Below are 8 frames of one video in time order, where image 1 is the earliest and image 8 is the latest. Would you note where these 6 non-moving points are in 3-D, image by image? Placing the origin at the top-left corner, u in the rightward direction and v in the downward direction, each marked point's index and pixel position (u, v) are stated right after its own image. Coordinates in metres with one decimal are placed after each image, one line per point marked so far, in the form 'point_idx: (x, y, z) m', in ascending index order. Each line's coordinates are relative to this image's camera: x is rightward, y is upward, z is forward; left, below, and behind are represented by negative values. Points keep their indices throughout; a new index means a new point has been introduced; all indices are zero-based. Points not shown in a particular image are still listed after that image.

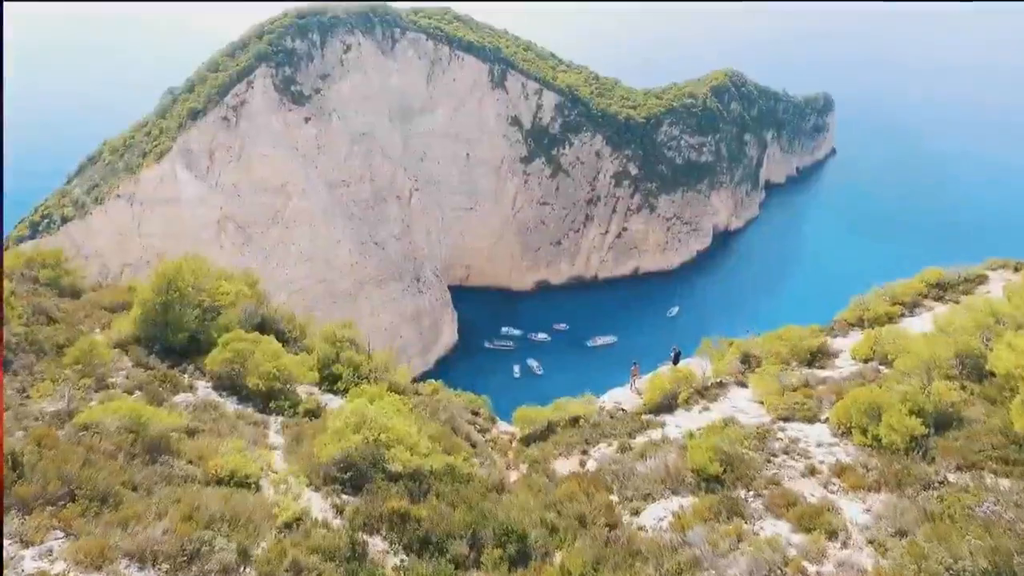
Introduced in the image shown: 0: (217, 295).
0: (-8.7, -0.3, +18.2) m
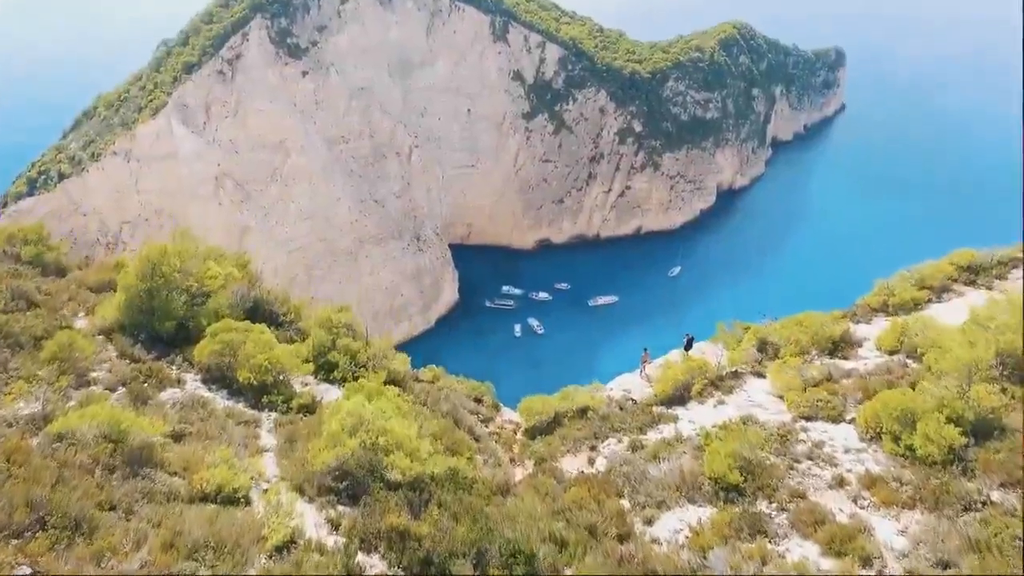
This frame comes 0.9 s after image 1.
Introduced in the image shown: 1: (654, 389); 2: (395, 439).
0: (-8.5, +0.2, +17.2) m
1: (+4.1, -2.9, +17.8) m
2: (-2.4, -3.1, +12.8) m
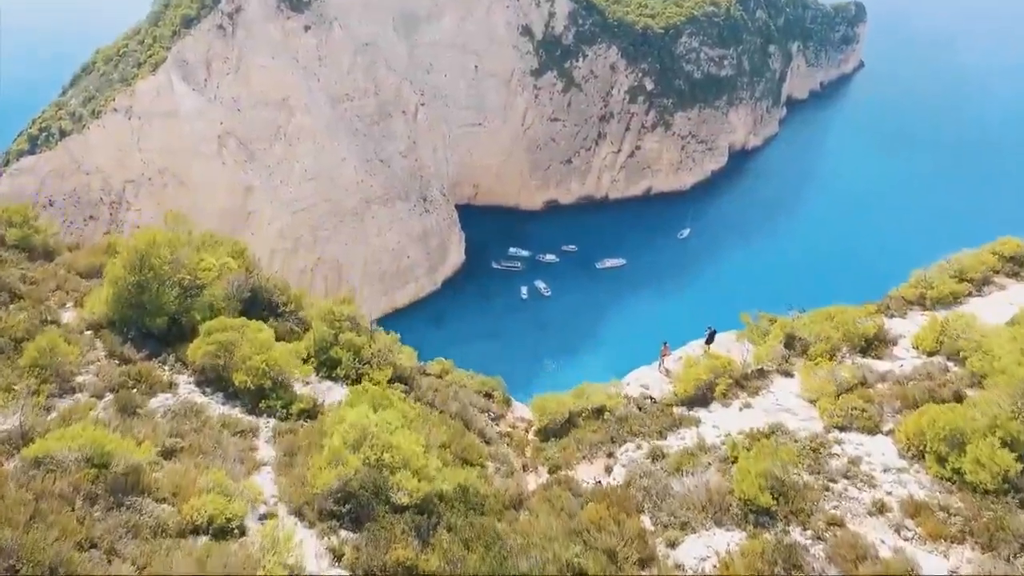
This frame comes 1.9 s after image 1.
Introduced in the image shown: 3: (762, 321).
0: (-8.2, +0.4, +16.1) m
1: (+4.5, -2.8, +16.8) m
2: (-2.1, -3.2, +11.9) m
3: (+7.8, -1.1, +19.2) m
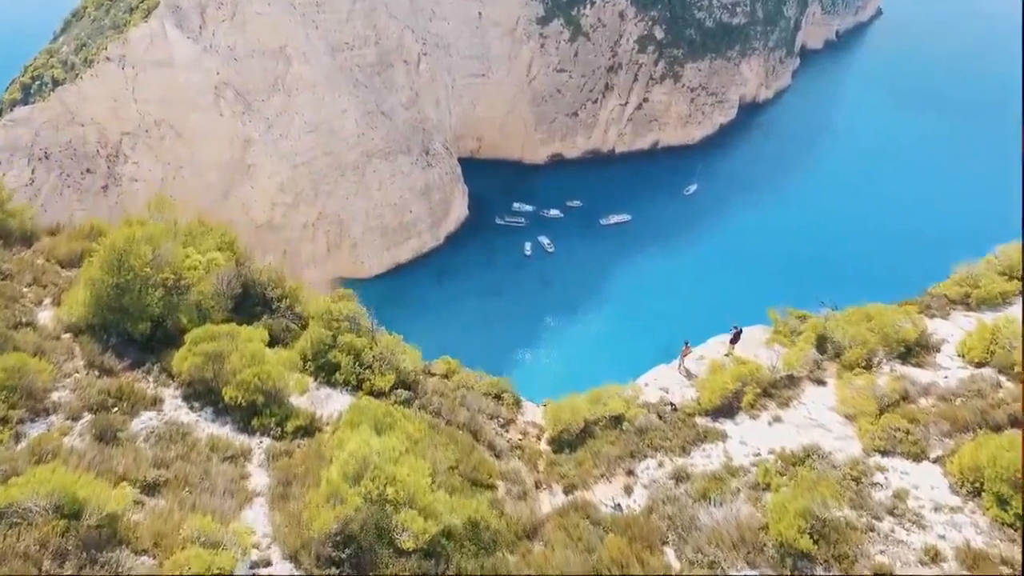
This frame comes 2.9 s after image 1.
0: (-7.8, +0.5, +14.8) m
1: (+4.8, -2.7, +15.7) m
2: (-1.9, -3.5, +10.9) m
3: (+8.1, -0.9, +17.9) m
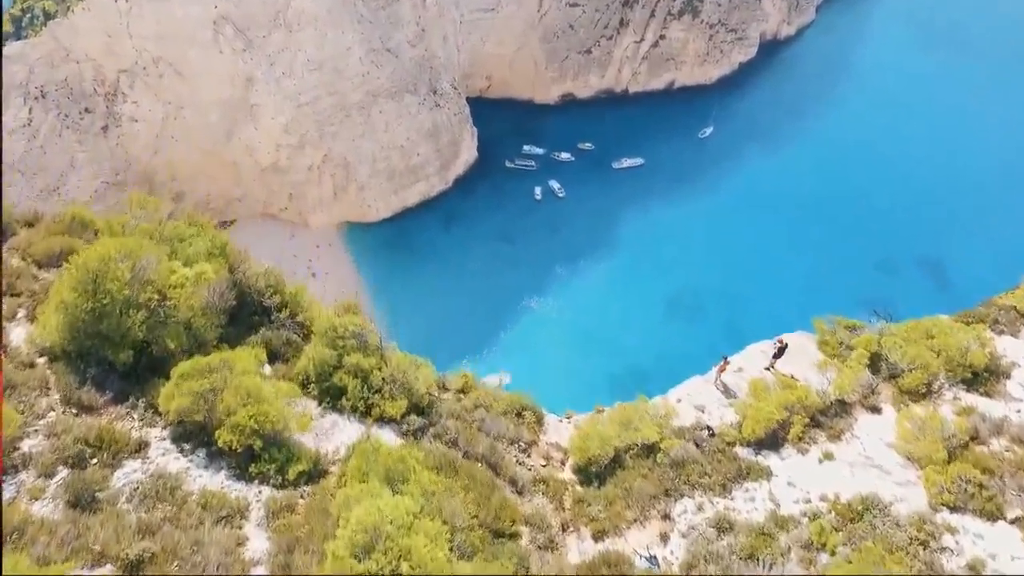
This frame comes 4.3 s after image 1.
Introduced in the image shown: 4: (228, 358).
0: (-7.3, +0.1, +13.3) m
1: (+5.3, -3.1, +14.3) m
2: (-1.4, -4.3, +9.6) m
3: (+8.7, -1.1, +16.3) m
4: (-5.6, -1.4, +12.3) m
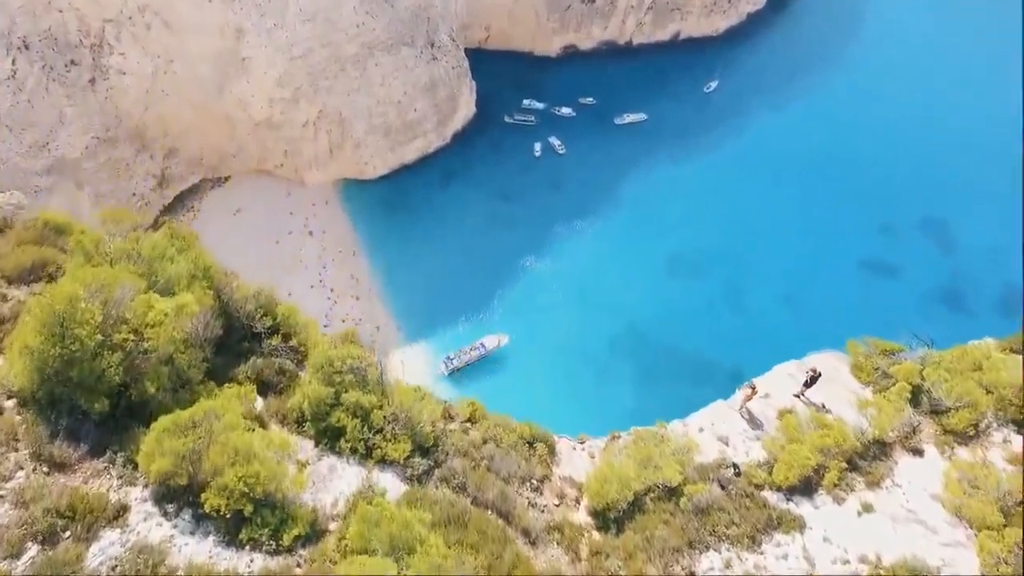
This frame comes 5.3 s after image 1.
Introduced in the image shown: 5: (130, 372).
0: (-7.0, -0.6, +12.0) m
1: (+5.5, -3.8, +13.3) m
2: (-1.1, -5.2, +8.7) m
3: (+9.0, -1.6, +15.1) m
4: (-5.3, -2.2, +11.1) m
5: (-7.1, -1.6, +11.4) m
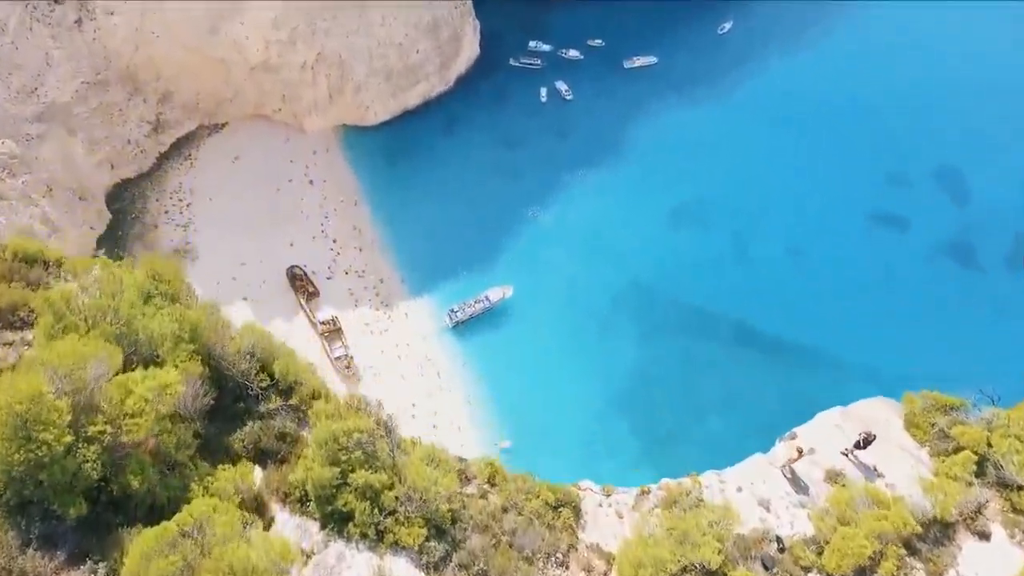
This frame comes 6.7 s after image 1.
0: (-6.5, -1.9, +10.6) m
1: (+6.0, -5.0, +12.1) m
2: (-0.7, -6.9, +7.7) m
3: (+9.5, -2.7, +13.8) m
4: (-4.8, -3.6, +9.8) m
5: (-6.6, -2.9, +10.1) m
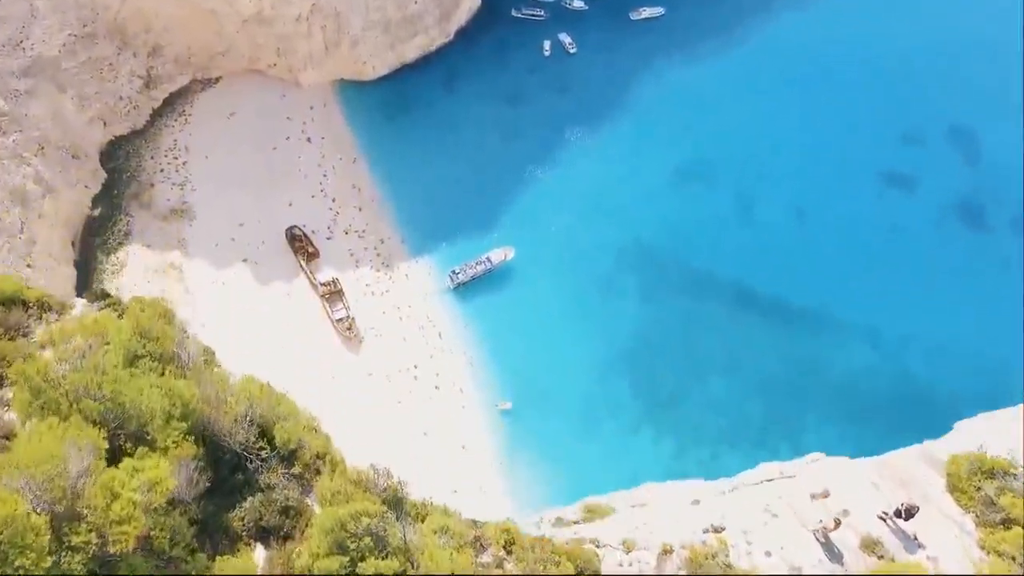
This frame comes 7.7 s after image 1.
0: (-6.2, -3.2, +9.6) m
1: (+6.4, -6.2, +11.4) m
2: (-0.3, -8.4, +7.2) m
3: (+9.8, -3.9, +12.9) m
4: (-4.5, -4.9, +9.1) m
5: (-6.2, -4.3, +9.3) m
